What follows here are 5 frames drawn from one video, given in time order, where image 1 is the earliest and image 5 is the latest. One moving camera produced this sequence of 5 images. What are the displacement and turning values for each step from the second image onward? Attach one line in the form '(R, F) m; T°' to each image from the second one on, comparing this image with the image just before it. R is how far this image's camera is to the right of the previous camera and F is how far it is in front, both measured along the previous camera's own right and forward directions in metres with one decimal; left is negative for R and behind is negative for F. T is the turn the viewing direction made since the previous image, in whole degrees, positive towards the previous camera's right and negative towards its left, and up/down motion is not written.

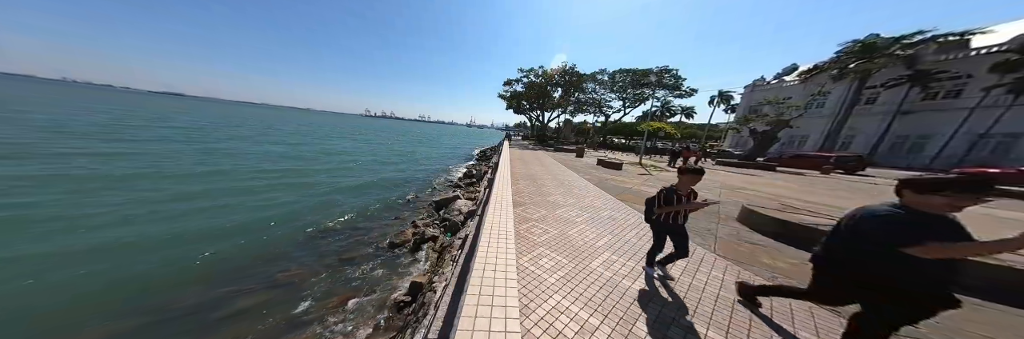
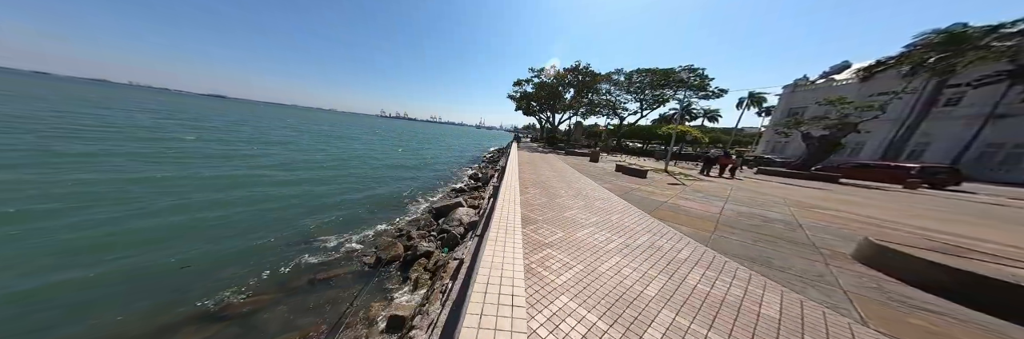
(0.0, +0.6) m; -3°
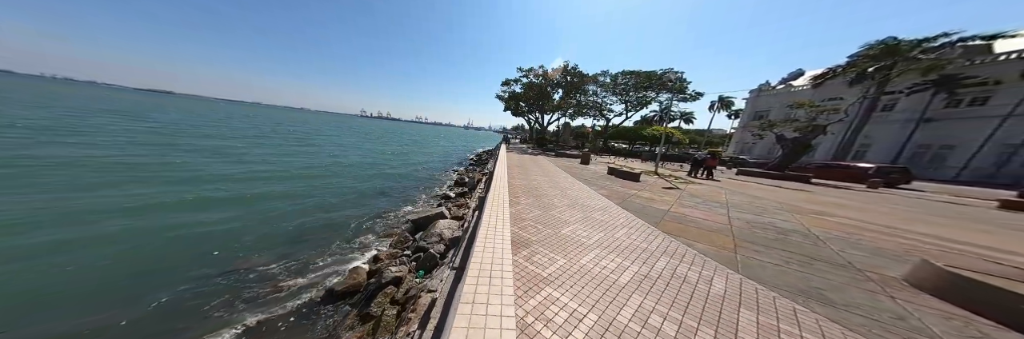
(0.0, +0.5) m; +4°
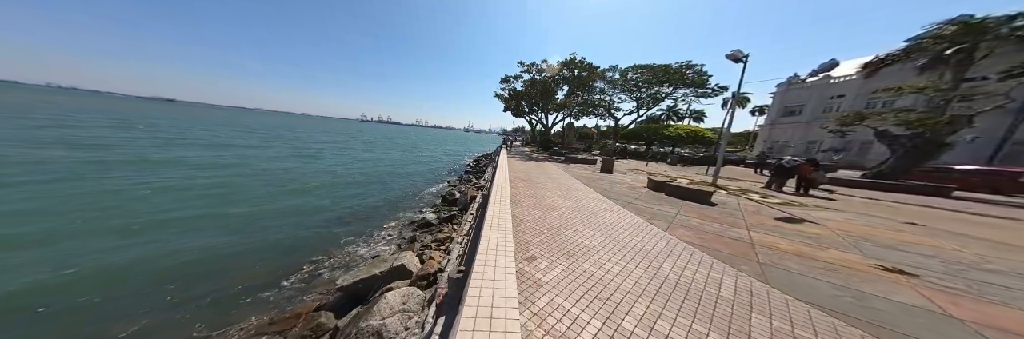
(-0.1, +1.8) m; 0°
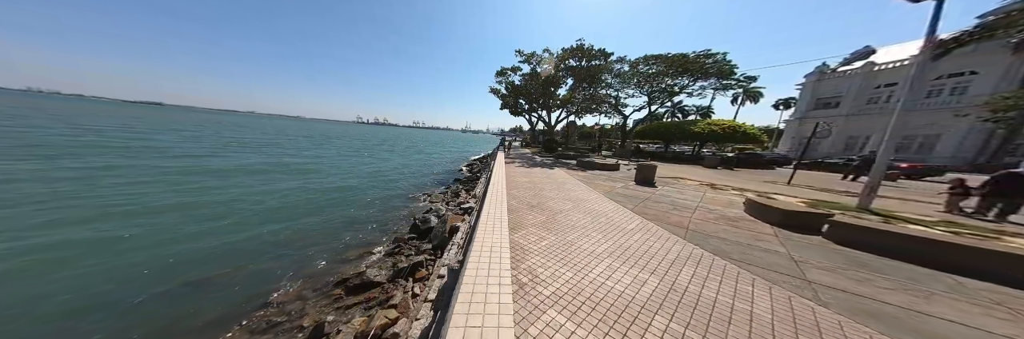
(-0.1, +2.1) m; +1°
